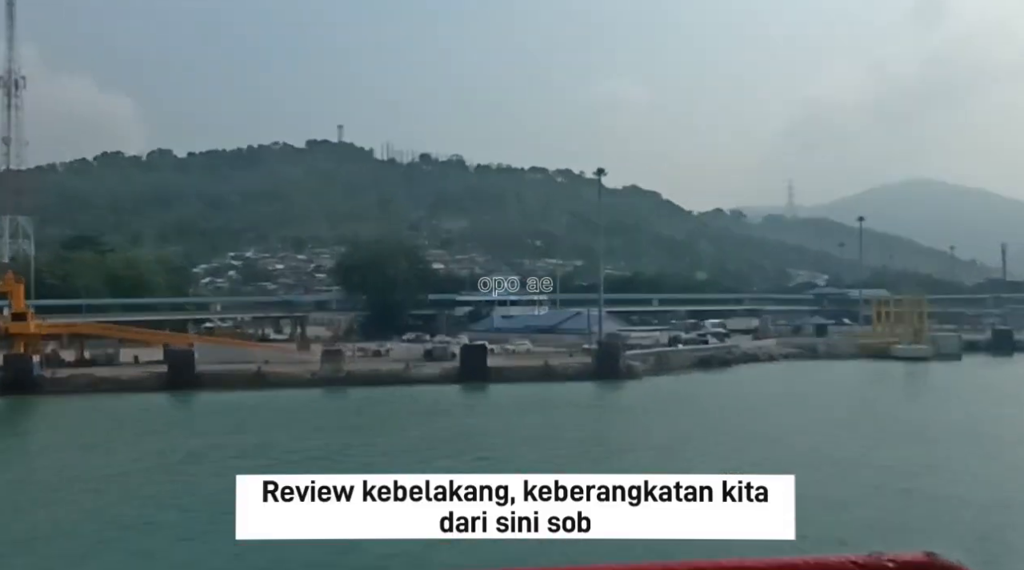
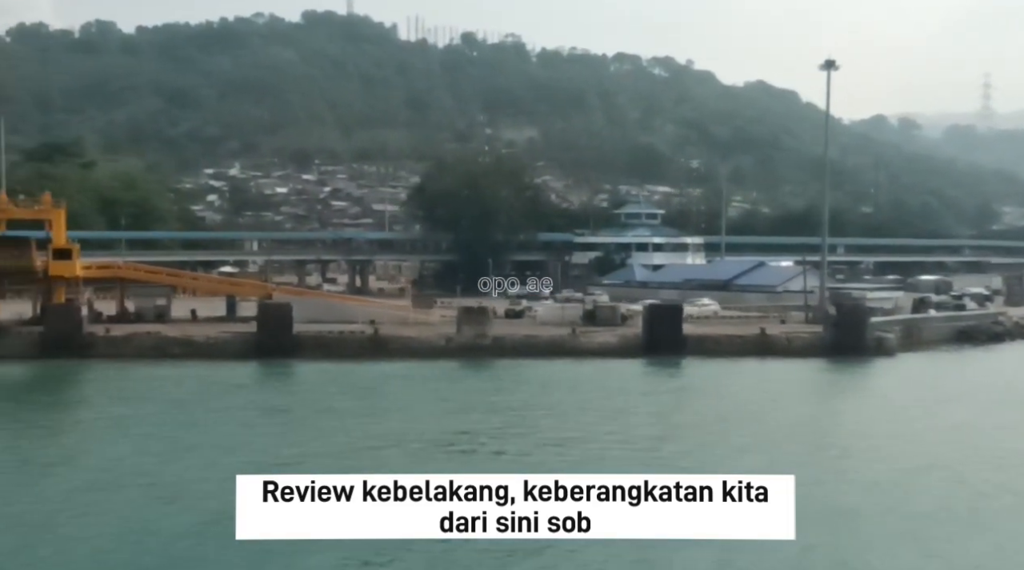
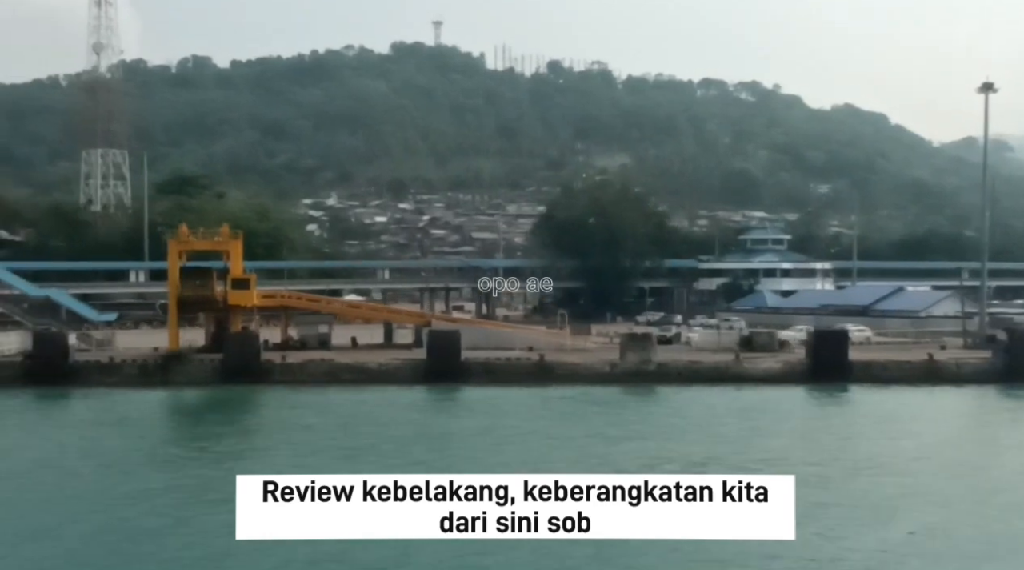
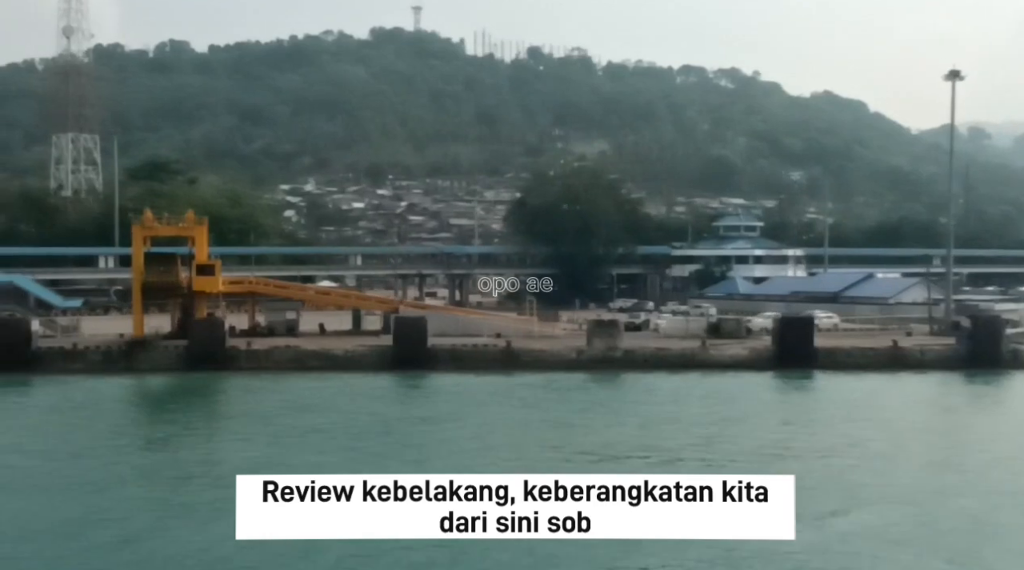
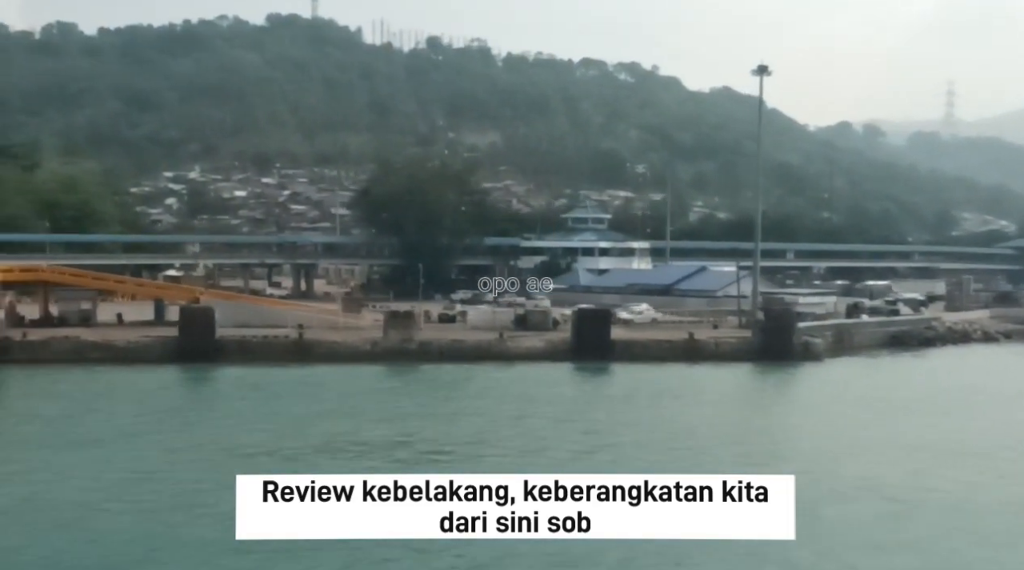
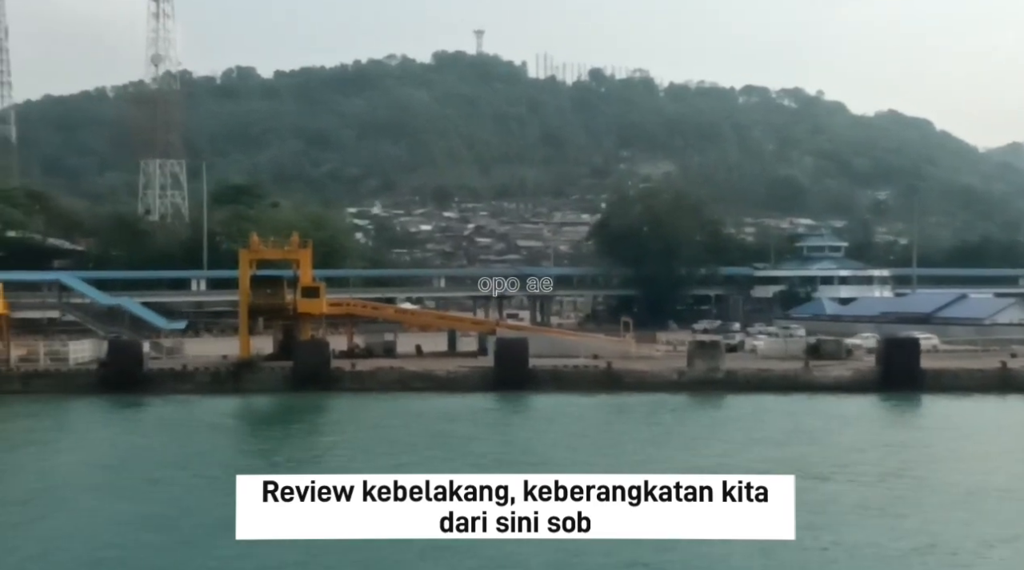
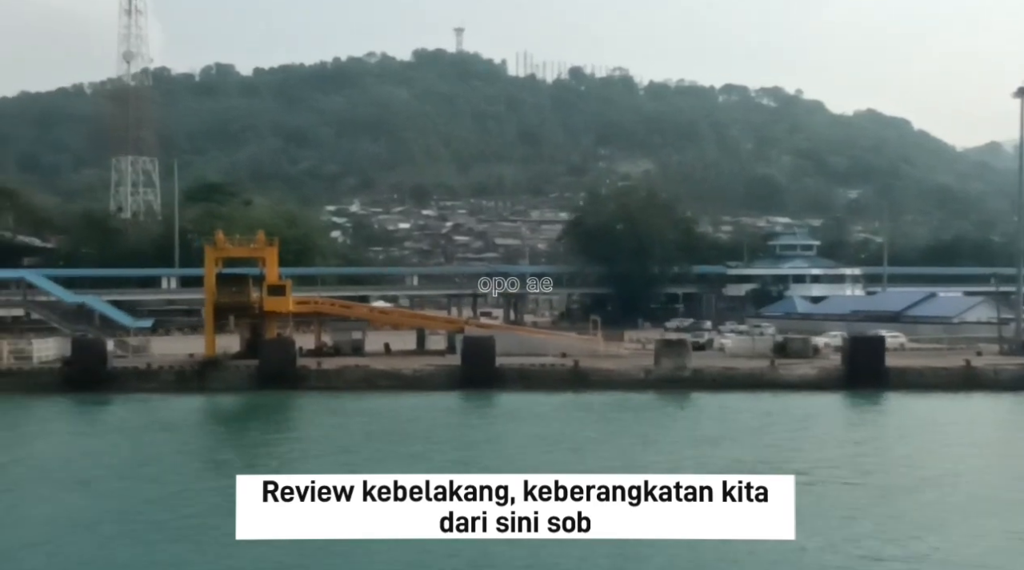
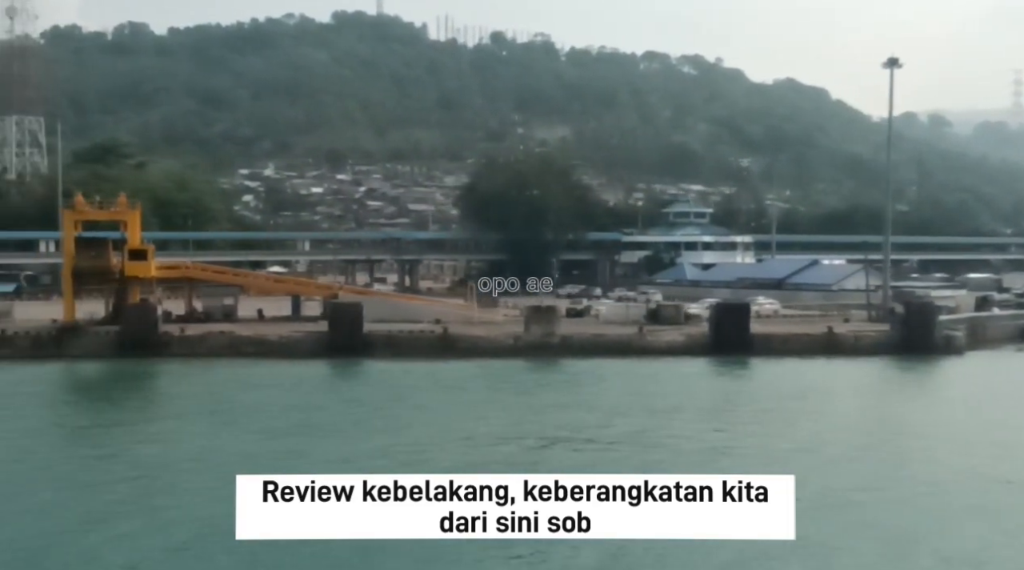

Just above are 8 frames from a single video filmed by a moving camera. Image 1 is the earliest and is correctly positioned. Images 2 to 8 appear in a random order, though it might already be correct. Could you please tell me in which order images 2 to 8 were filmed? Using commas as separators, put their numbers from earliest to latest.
5, 2, 8, 4, 3, 7, 6
